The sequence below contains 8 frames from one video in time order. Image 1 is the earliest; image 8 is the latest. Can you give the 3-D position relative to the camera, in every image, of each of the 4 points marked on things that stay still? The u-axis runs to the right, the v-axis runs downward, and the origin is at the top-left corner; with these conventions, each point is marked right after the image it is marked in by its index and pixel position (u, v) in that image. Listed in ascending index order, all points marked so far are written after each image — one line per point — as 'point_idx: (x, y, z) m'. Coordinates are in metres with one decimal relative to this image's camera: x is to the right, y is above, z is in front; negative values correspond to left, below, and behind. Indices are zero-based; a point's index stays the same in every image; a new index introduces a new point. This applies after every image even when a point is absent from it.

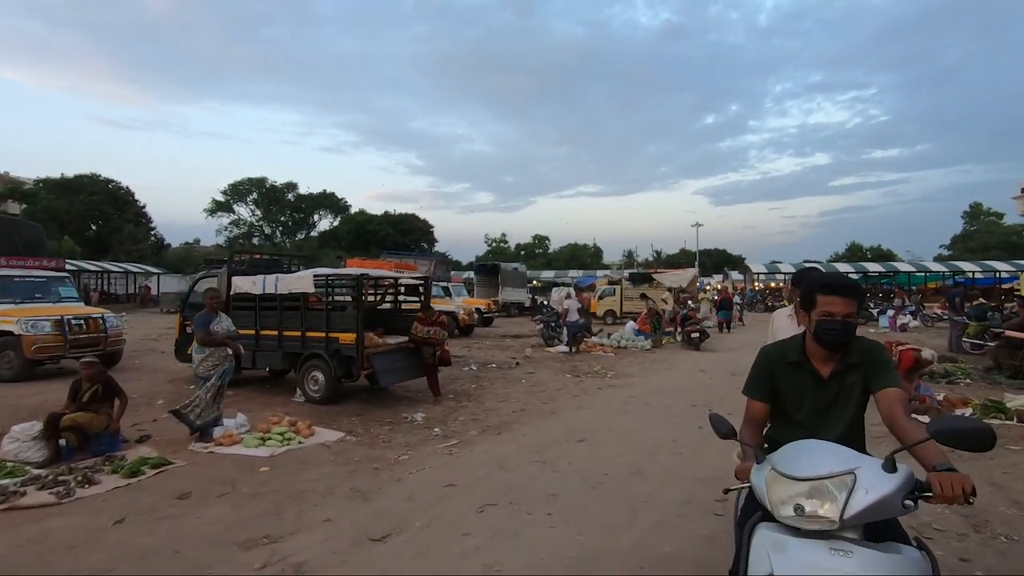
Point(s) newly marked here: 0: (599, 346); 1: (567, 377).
0: (+2.8, -1.9, +17.6) m
1: (+1.3, -2.1, +12.5) m
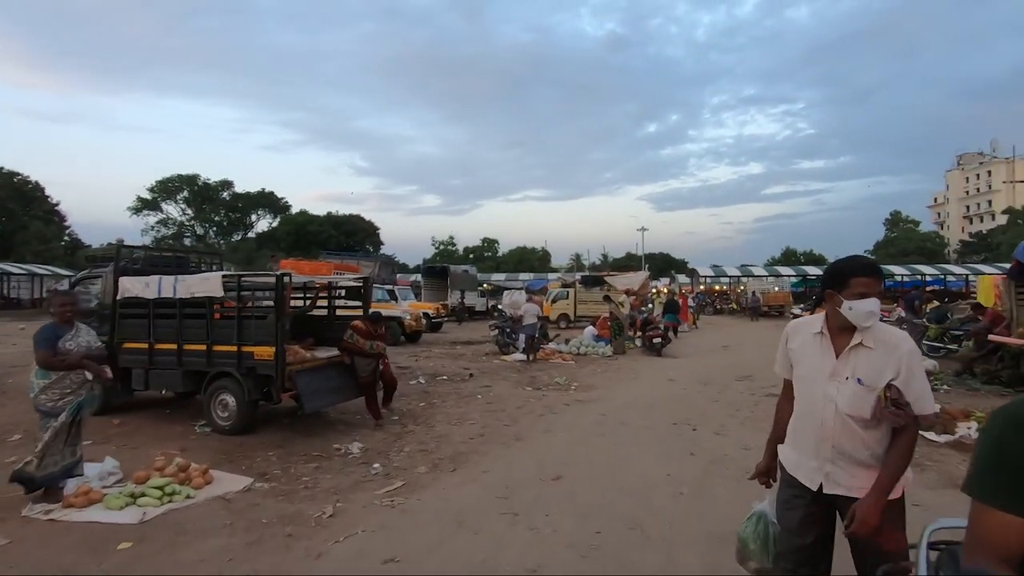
0: (+1.4, -2.0, +16.3) m
1: (+0.3, -2.1, +11.2) m
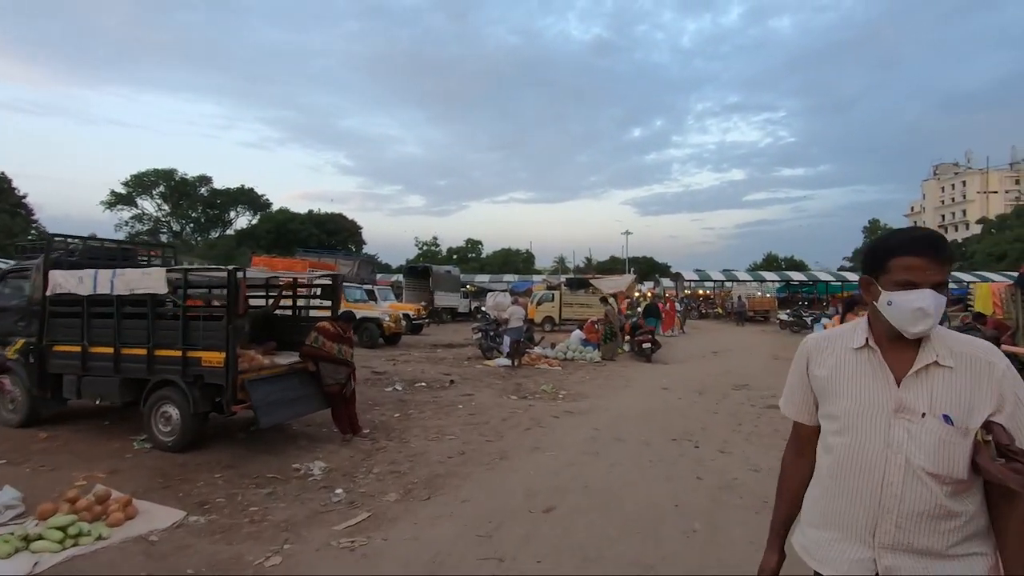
0: (+0.9, -2.1, +15.6) m
1: (0.0, -2.1, +10.3) m
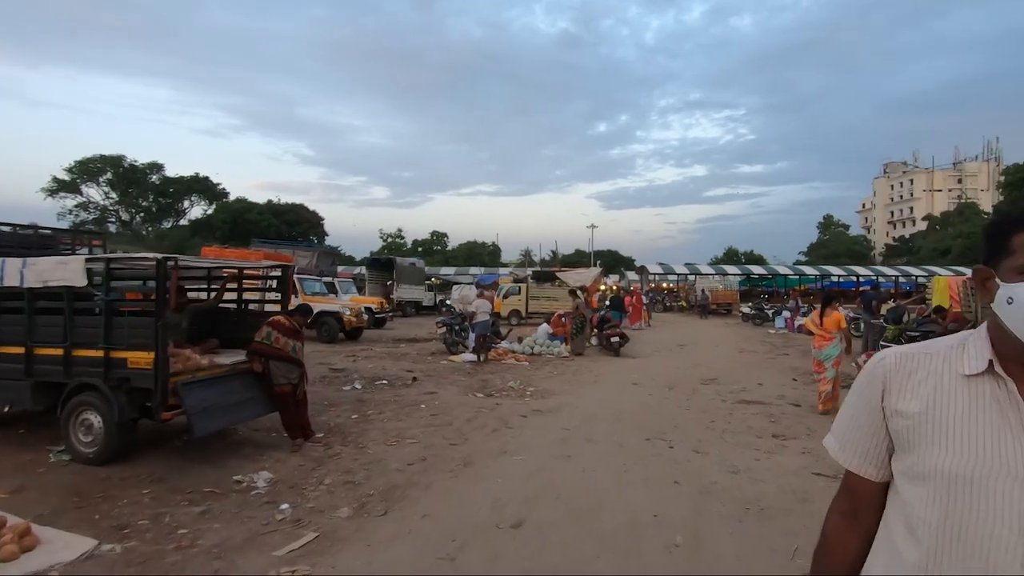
0: (-0.1, -1.9, +15.1) m
1: (-0.6, -2.0, +9.8) m
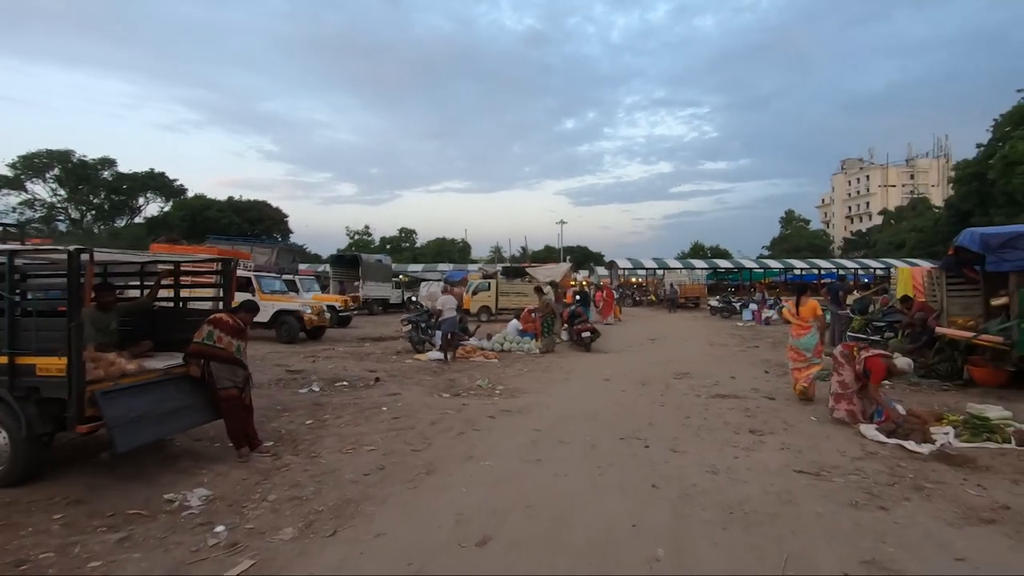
0: (-0.9, -1.7, +14.6) m
1: (-1.2, -1.9, +9.3) m
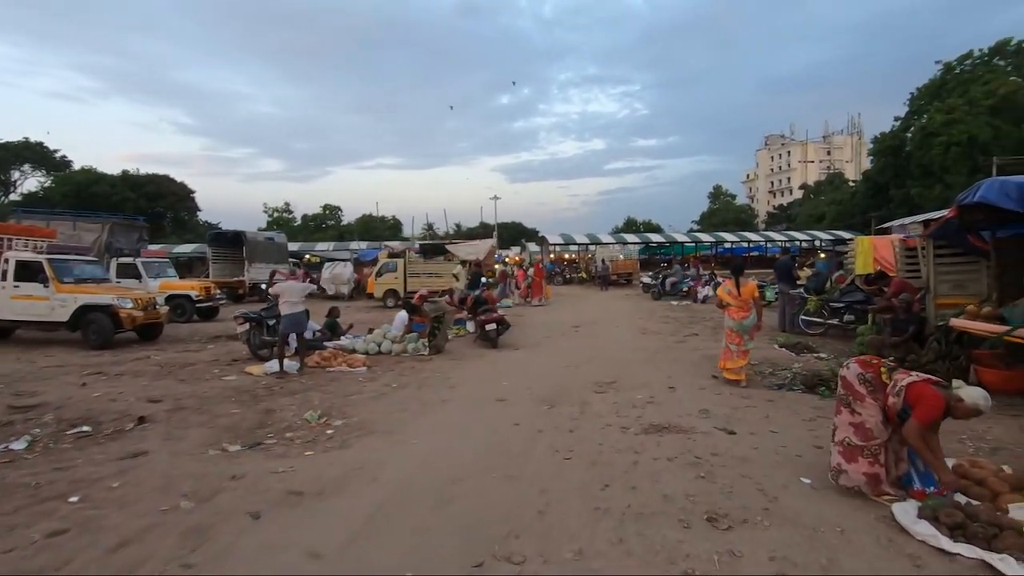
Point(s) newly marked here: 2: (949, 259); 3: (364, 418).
0: (-3.4, -1.4, +10.9) m
1: (-3.1, -1.8, +5.6) m
2: (+7.1, +0.5, +8.8) m
3: (-2.0, -1.7, +7.4) m
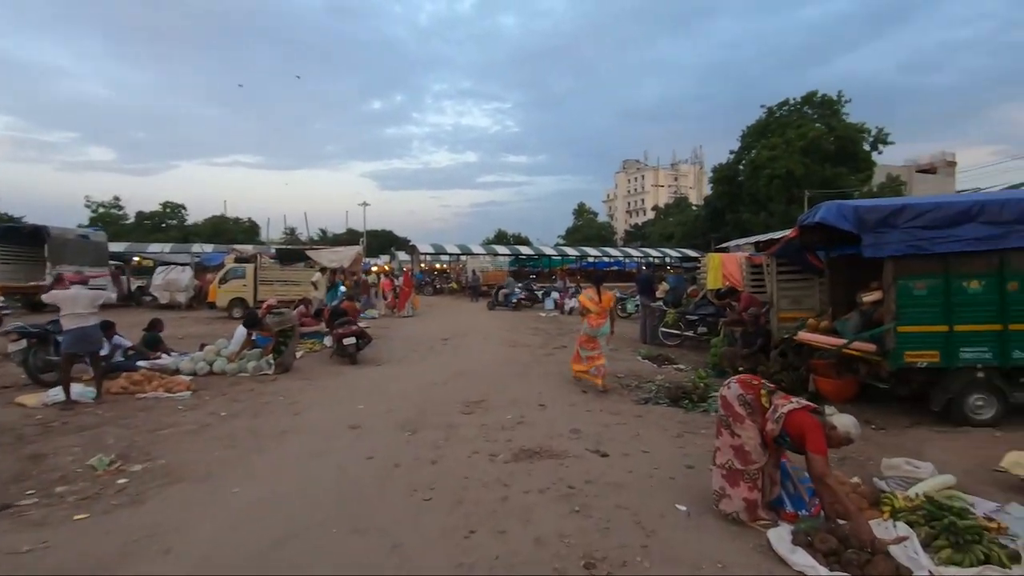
0: (-5.9, -1.5, +9.0) m
1: (-4.3, -1.9, +4.0) m
2: (+4.9, +0.2, +9.5) m
3: (-3.7, -1.8, +5.9) m
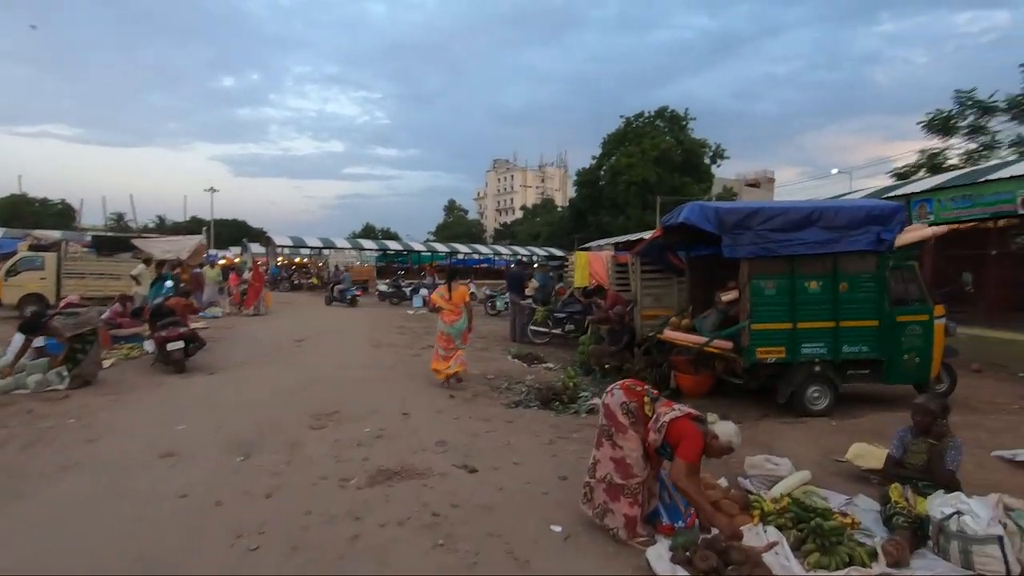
0: (-7.8, -1.4, +6.7) m
1: (-5.1, -1.8, +2.2) m
2: (+2.5, +0.2, +9.8) m
3: (-5.0, -1.8, +4.2) m
